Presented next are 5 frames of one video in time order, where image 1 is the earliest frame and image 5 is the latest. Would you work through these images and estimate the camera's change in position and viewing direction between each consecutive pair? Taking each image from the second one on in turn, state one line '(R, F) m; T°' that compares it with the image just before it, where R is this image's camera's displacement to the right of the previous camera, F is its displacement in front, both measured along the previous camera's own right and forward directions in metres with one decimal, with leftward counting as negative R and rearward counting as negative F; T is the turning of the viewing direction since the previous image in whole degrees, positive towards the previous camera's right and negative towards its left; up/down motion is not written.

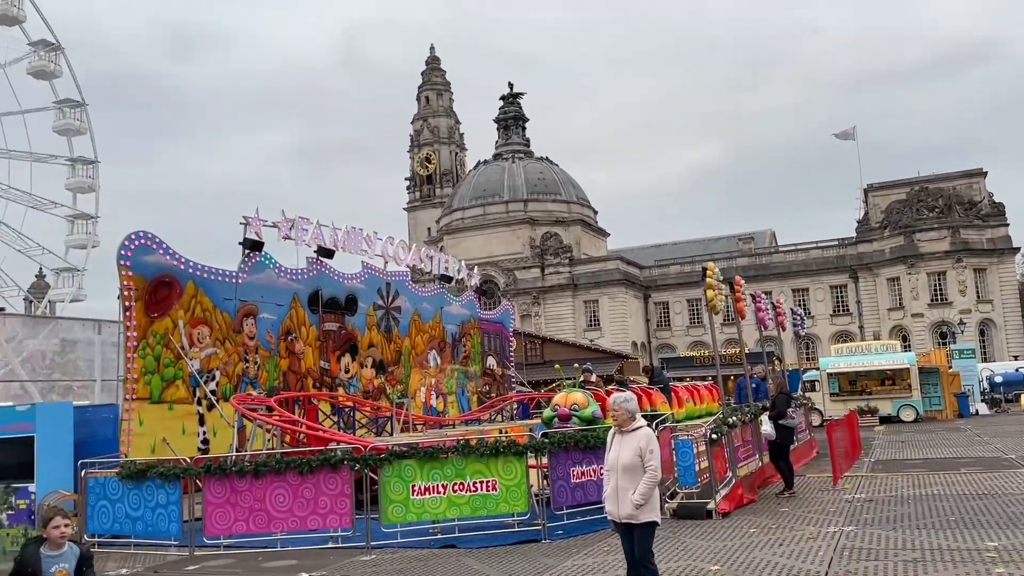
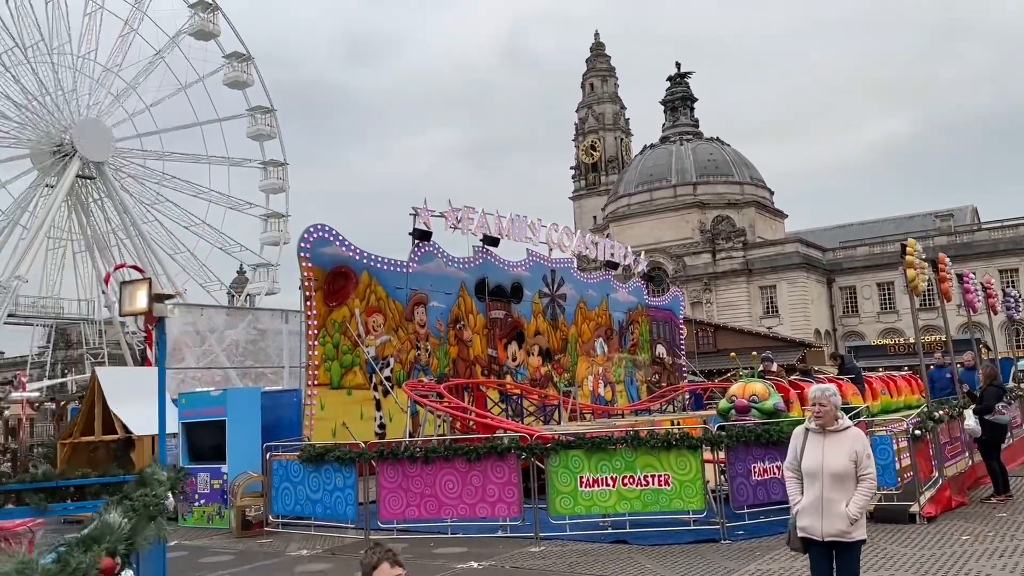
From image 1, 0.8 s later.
(0.0, +0.4) m; -12°
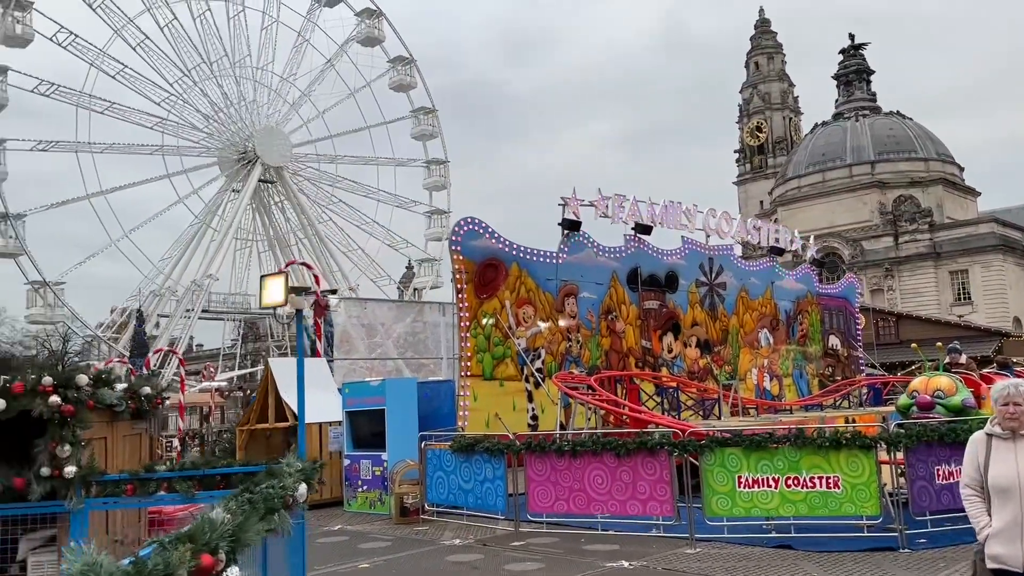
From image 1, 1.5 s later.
(+0.2, +0.3) m; -11°
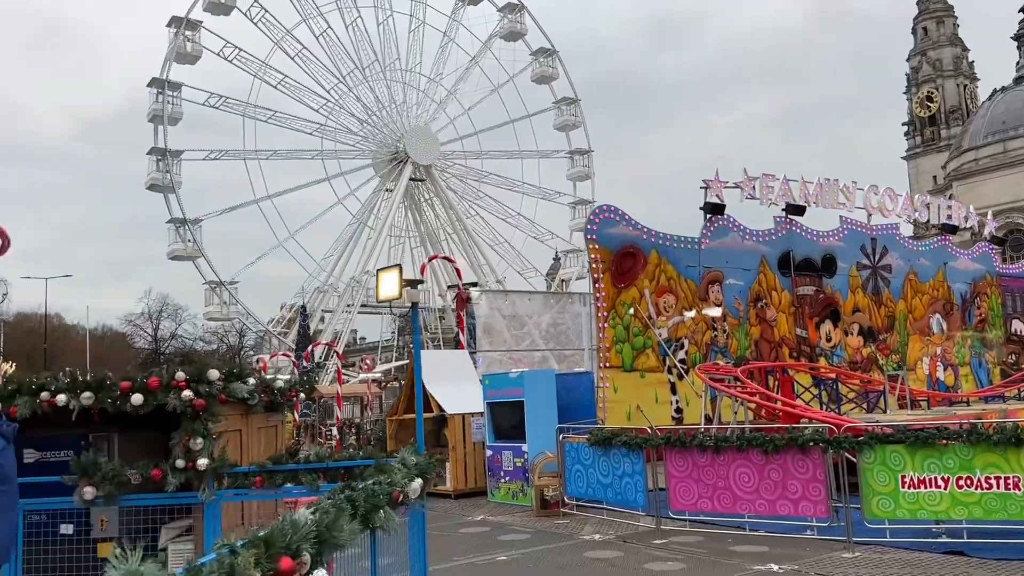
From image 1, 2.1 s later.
(+0.2, +0.3) m; -10°
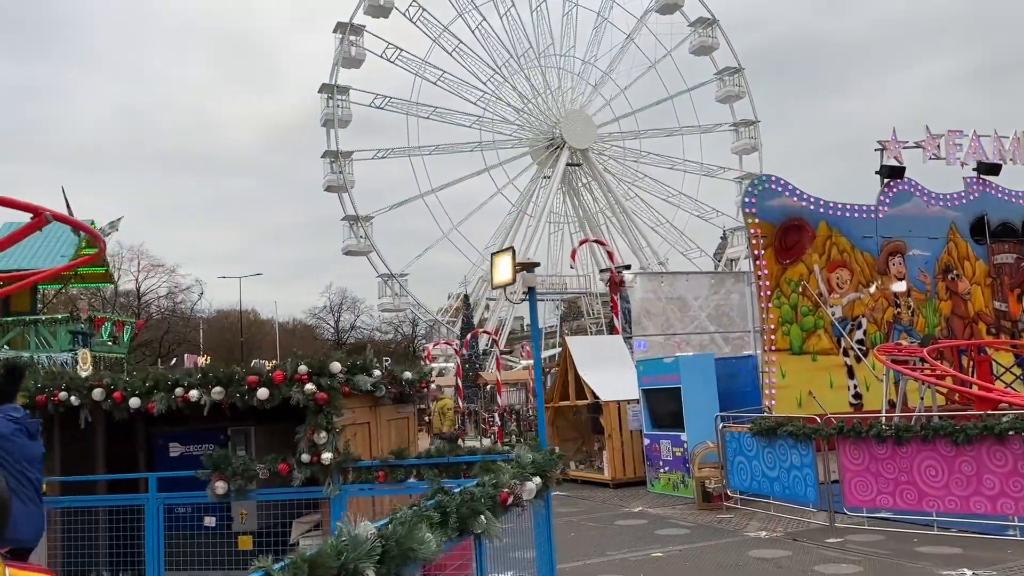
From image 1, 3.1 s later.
(+0.2, +0.4) m; -11°
